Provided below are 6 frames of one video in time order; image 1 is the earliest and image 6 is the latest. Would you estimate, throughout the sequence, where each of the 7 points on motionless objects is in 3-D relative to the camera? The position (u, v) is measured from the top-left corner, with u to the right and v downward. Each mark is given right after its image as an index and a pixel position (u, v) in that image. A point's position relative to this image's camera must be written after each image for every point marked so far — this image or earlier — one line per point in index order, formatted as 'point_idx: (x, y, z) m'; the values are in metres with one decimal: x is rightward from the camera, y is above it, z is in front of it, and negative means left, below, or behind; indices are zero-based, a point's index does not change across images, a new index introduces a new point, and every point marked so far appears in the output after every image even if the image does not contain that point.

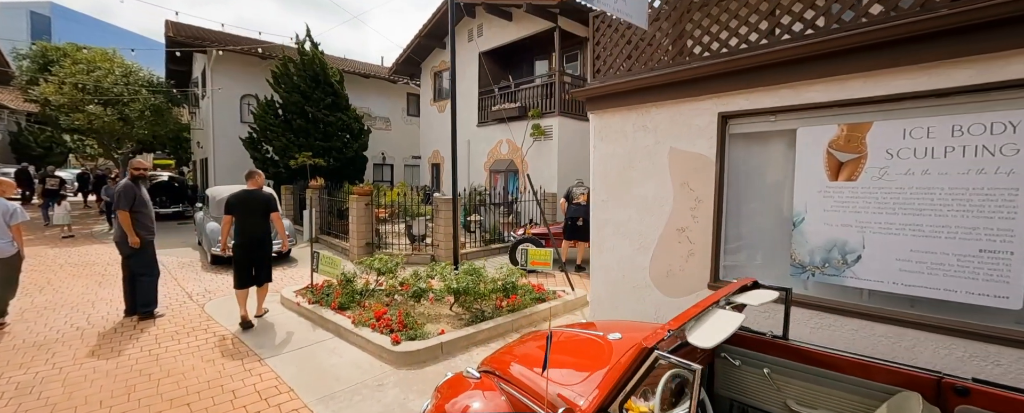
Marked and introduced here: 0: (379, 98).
0: (-5.7, +4.6, +18.5) m
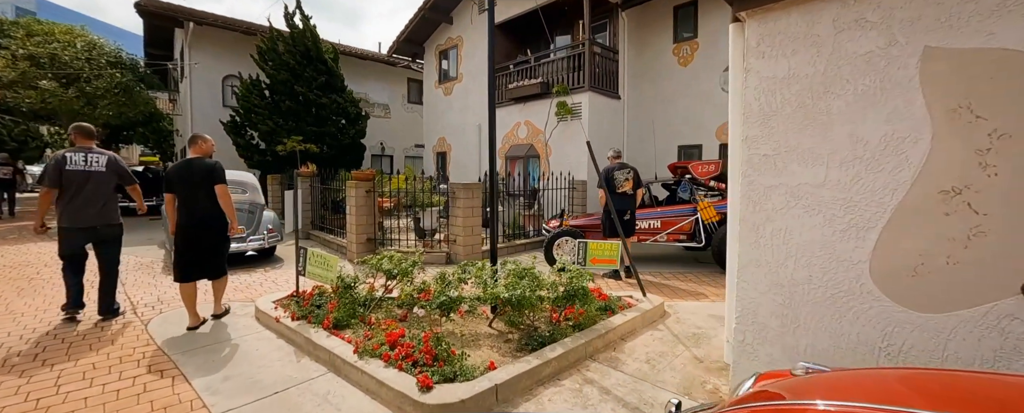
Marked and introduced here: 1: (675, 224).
0: (-5.3, +4.8, +16.8) m
1: (+2.7, -0.3, +7.1) m
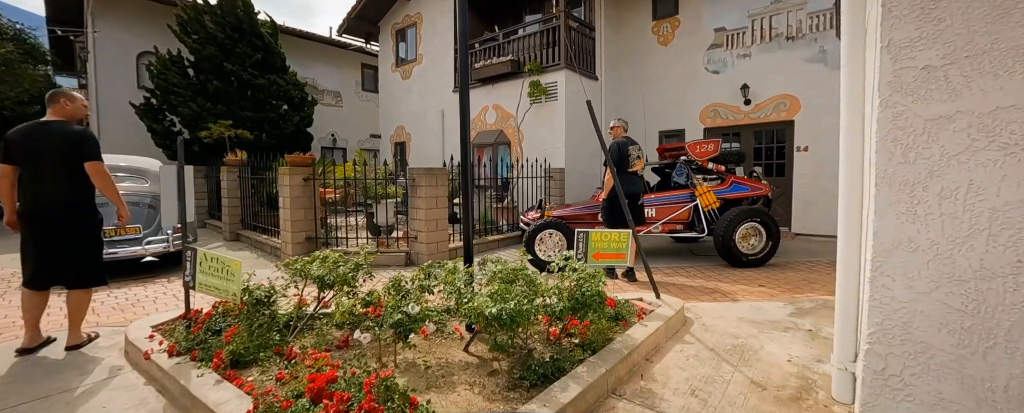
0: (-6.5, +4.8, +15.2) m
1: (+2.3, -0.1, +6.2) m
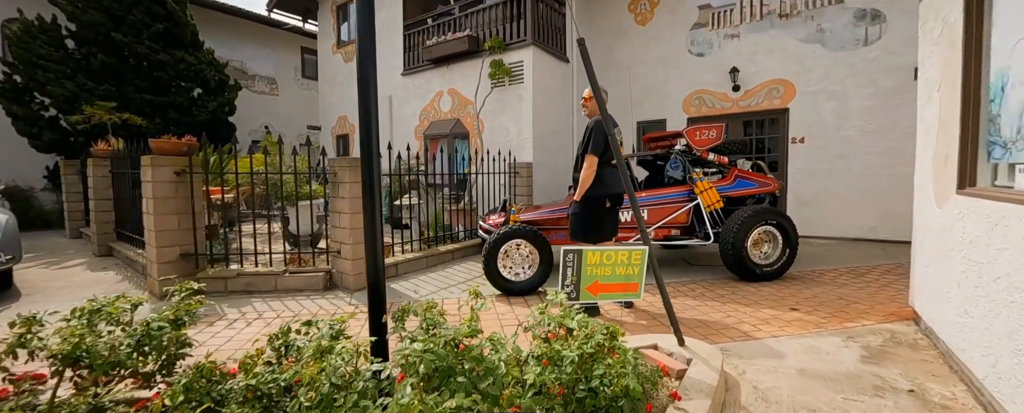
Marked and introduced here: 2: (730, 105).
0: (-7.8, +4.7, +13.2) m
1: (+1.8, -0.1, +5.0) m
2: (+3.9, +1.8, +7.8) m
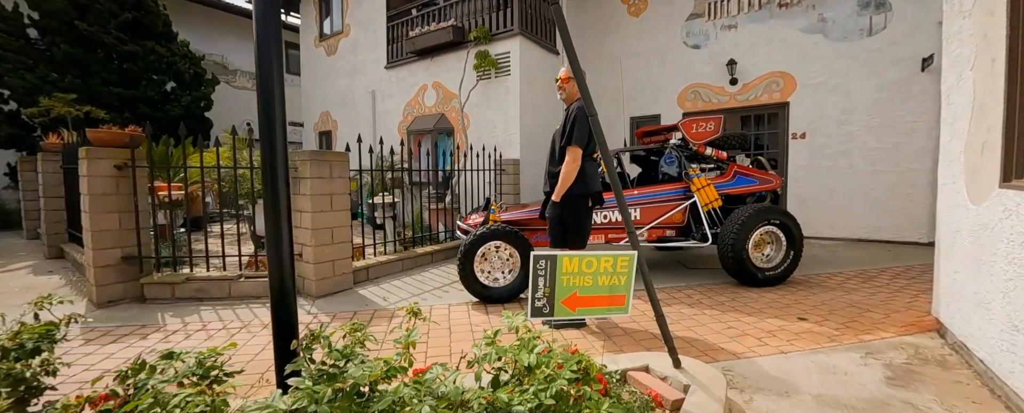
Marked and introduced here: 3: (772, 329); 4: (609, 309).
0: (-8.1, +4.8, +12.8) m
1: (+1.6, -0.1, +4.6) m
2: (+3.7, +1.9, +7.5) m
3: (+1.8, -0.9, +3.1) m
4: (+0.4, -0.4, +1.9) m
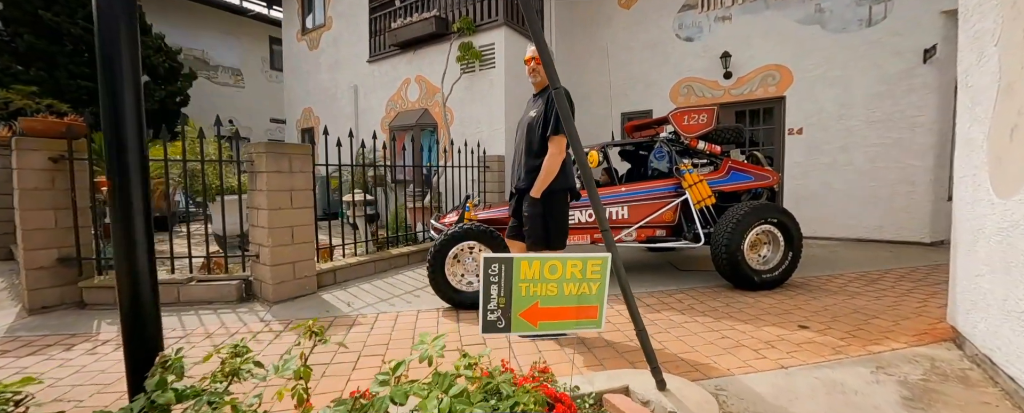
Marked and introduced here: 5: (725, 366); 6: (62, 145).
0: (-8.4, +4.8, +12.4) m
1: (+1.4, -0.1, +4.3) m
2: (+3.5, +1.9, +7.2) m
3: (+1.6, -0.8, +2.8) m
4: (+0.2, -0.4, +1.6) m
5: (+1.2, -0.9, +2.4) m
6: (-3.7, +0.5, +3.6) m
